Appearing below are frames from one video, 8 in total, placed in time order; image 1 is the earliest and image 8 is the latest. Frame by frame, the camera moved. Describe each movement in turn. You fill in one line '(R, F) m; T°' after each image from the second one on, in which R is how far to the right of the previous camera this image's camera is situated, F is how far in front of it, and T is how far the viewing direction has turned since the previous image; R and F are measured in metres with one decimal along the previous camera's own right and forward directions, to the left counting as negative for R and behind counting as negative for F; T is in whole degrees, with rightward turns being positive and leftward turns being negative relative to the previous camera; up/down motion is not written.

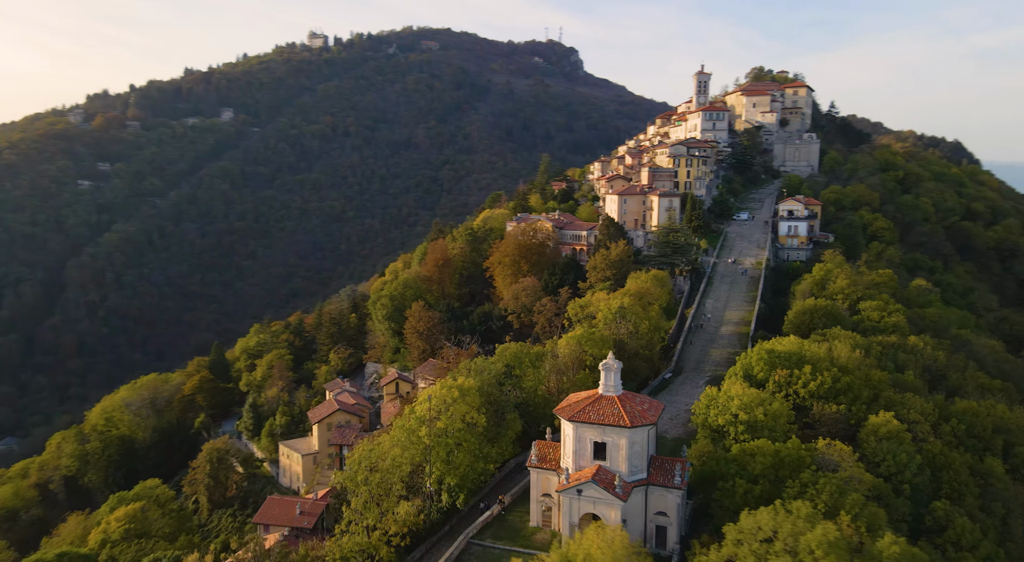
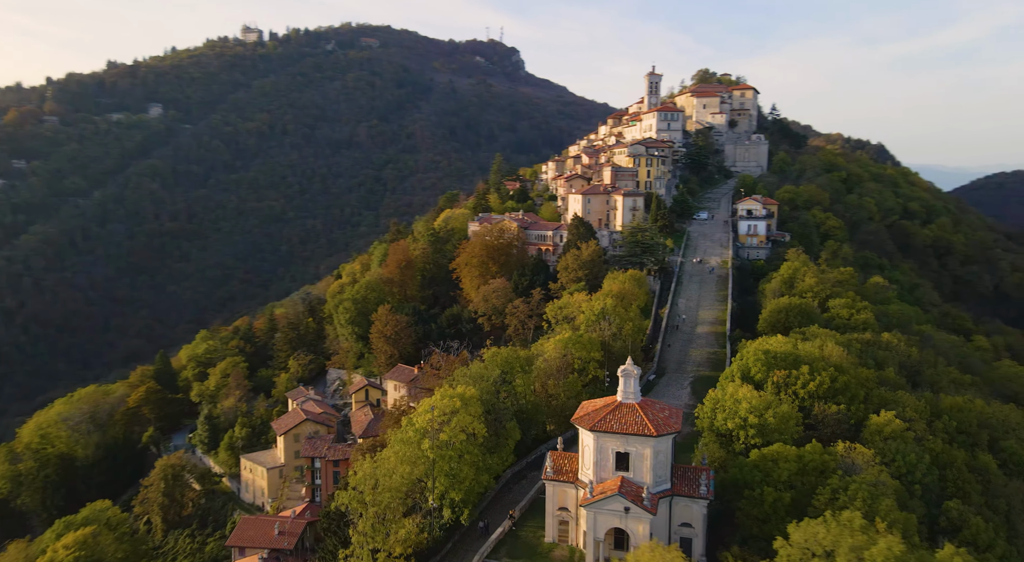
(-2.9, +1.6) m; +5°
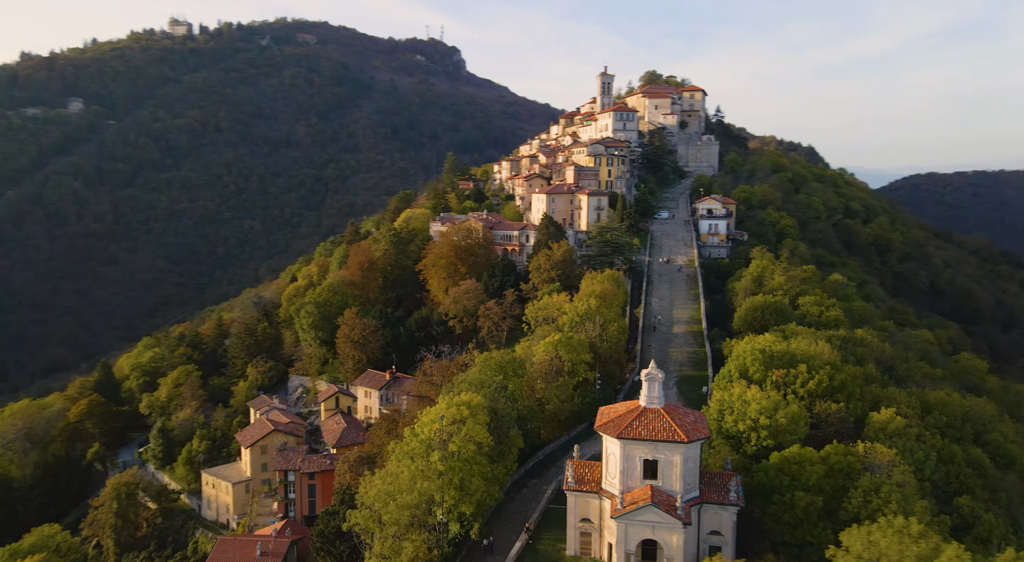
(-2.9, +1.4) m; +5°
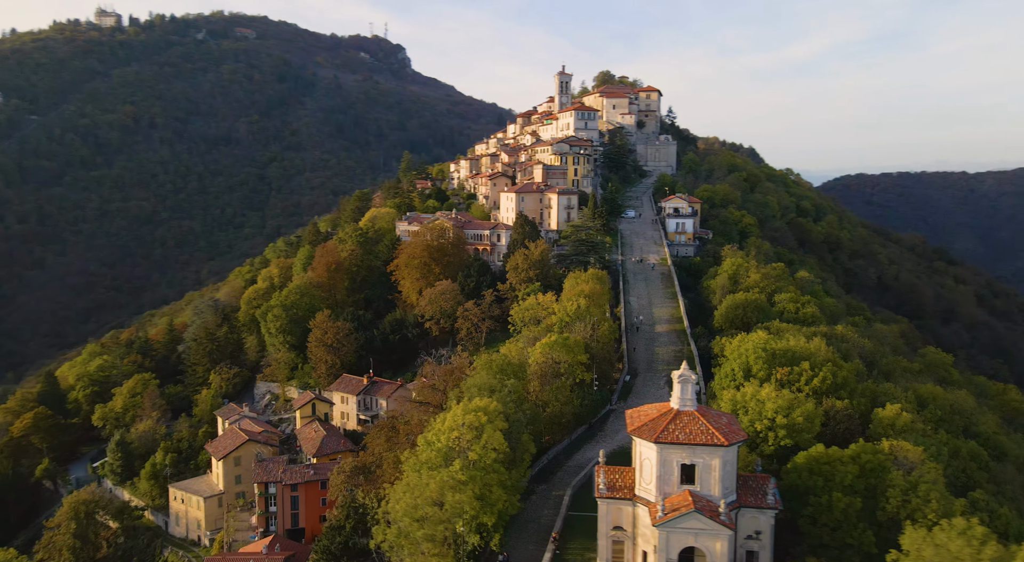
(-3.0, +1.3) m; +5°
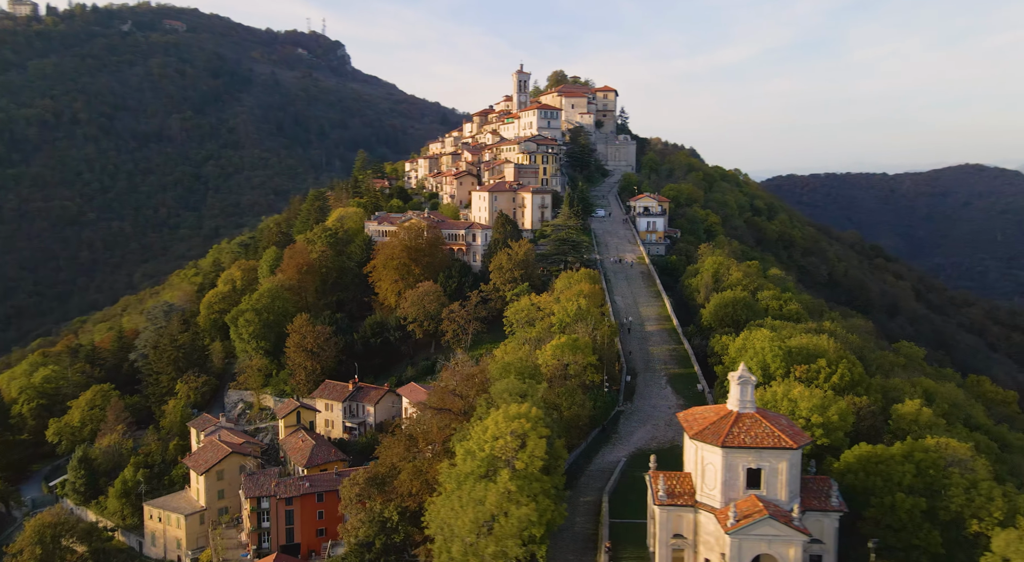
(-4.0, +1.4) m; +5°
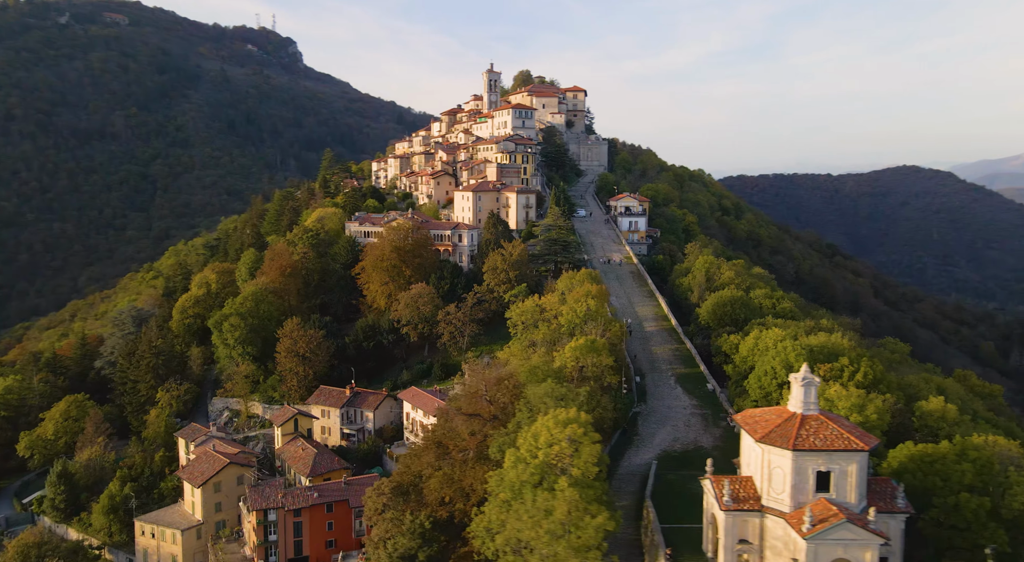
(-3.7, +1.0) m; +4°
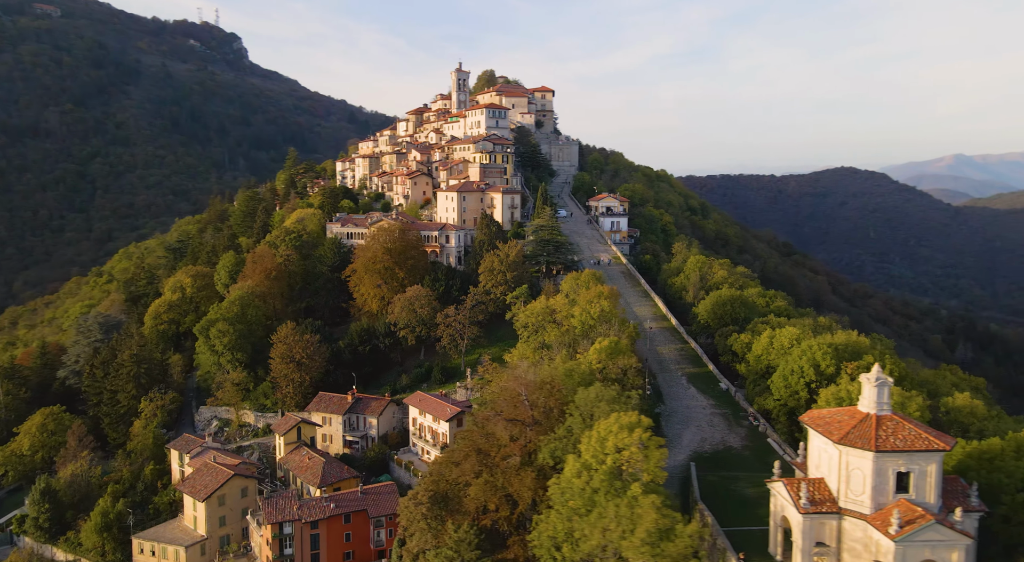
(-4.2, +1.0) m; +4°
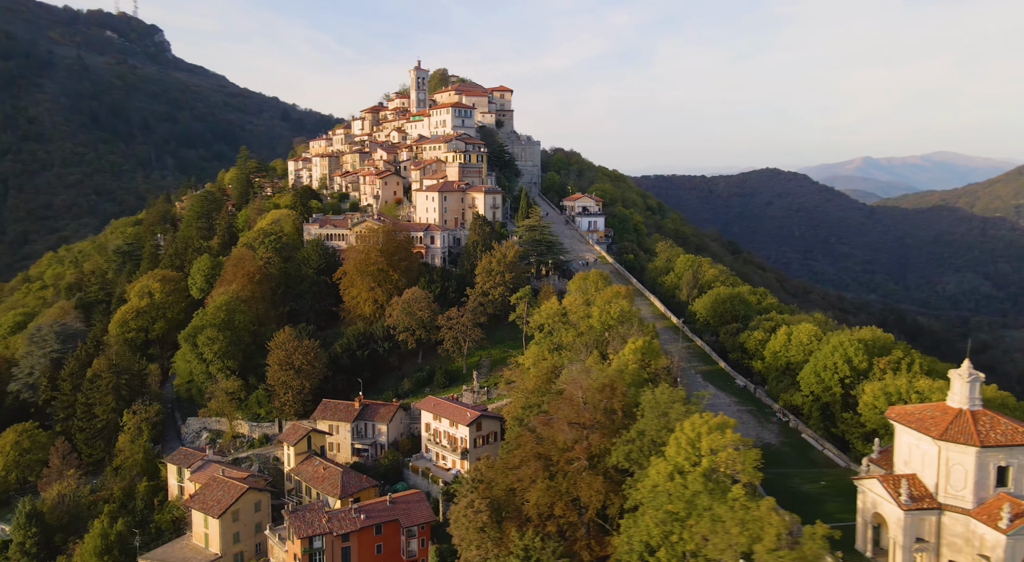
(-5.6, +1.2) m; +6°
